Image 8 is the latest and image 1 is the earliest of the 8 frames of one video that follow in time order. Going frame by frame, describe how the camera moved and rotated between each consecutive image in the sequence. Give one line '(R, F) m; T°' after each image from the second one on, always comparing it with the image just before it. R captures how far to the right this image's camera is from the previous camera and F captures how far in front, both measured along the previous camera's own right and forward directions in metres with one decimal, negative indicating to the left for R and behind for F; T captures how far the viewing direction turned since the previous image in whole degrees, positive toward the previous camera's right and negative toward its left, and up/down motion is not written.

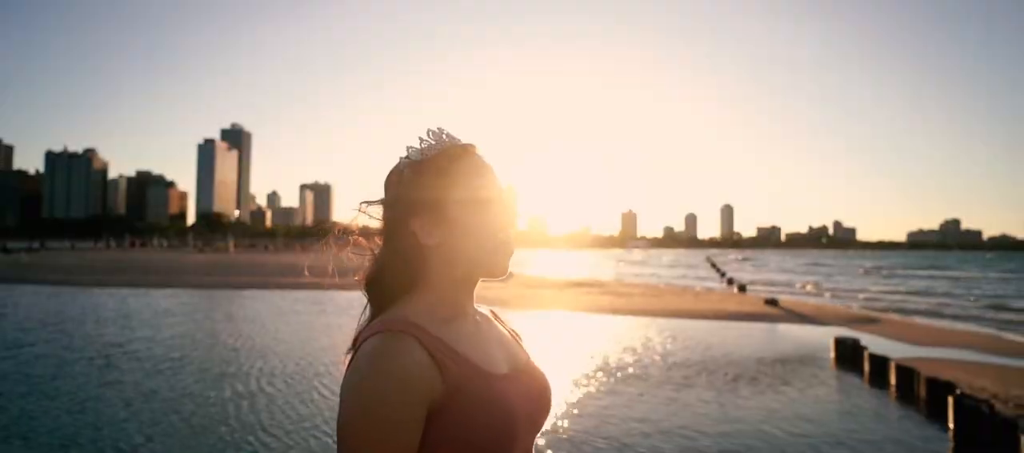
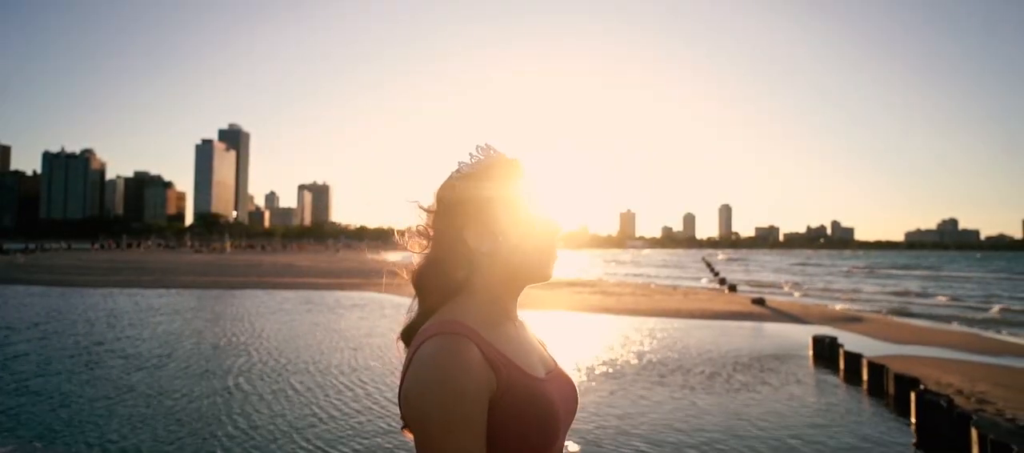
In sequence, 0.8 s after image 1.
(-0.4, -0.9) m; 0°
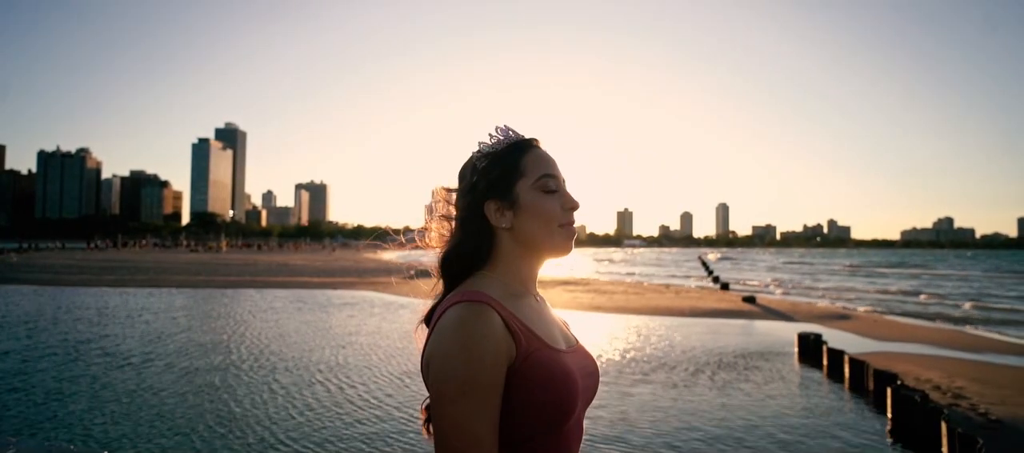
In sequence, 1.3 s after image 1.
(+0.1, -0.1) m; 0°
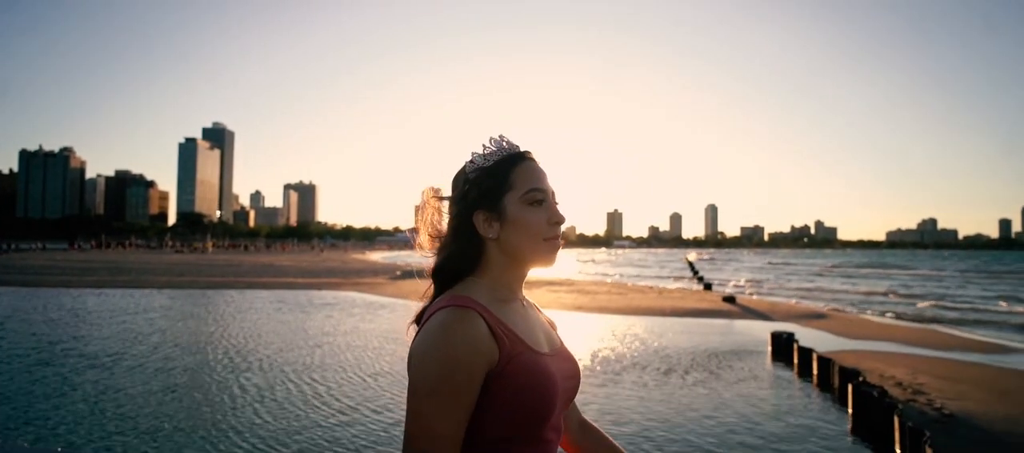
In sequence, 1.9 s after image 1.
(+0.1, -0.1) m; +1°
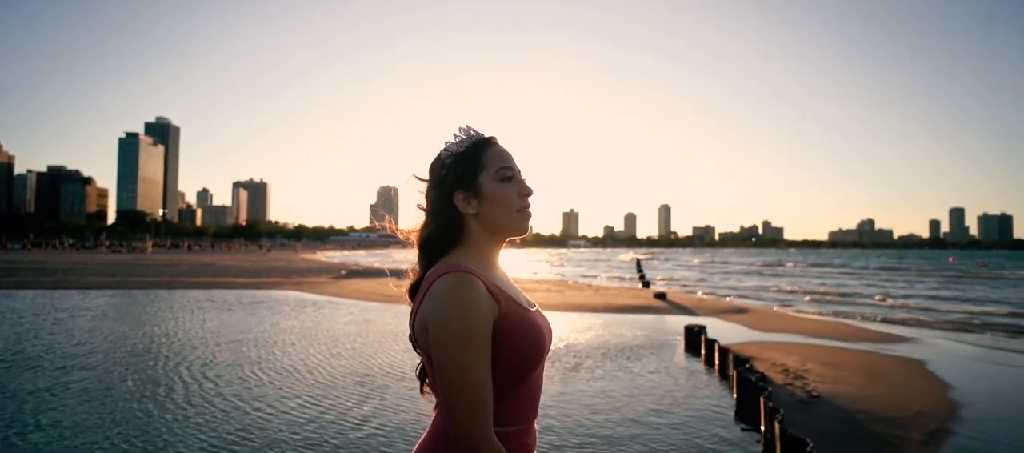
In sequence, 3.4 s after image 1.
(+0.3, -0.2) m; +4°
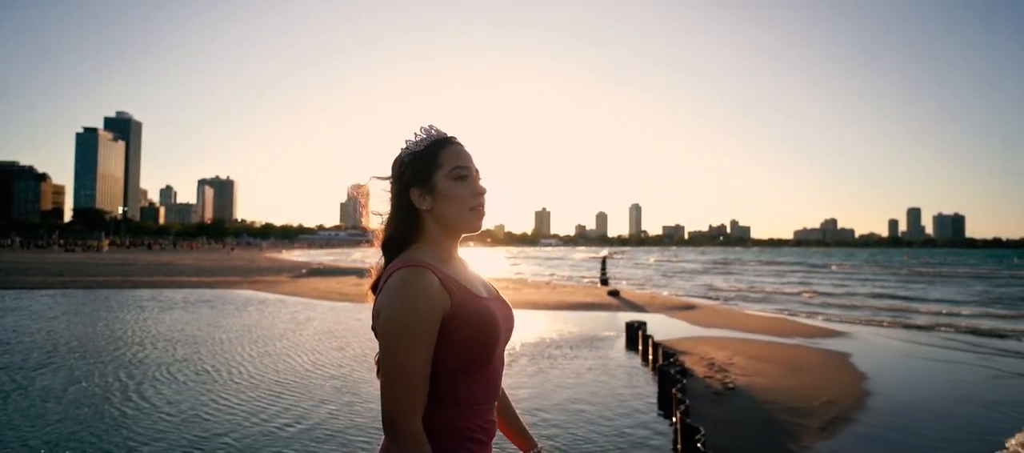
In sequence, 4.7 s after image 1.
(+0.3, 0.0) m; +2°
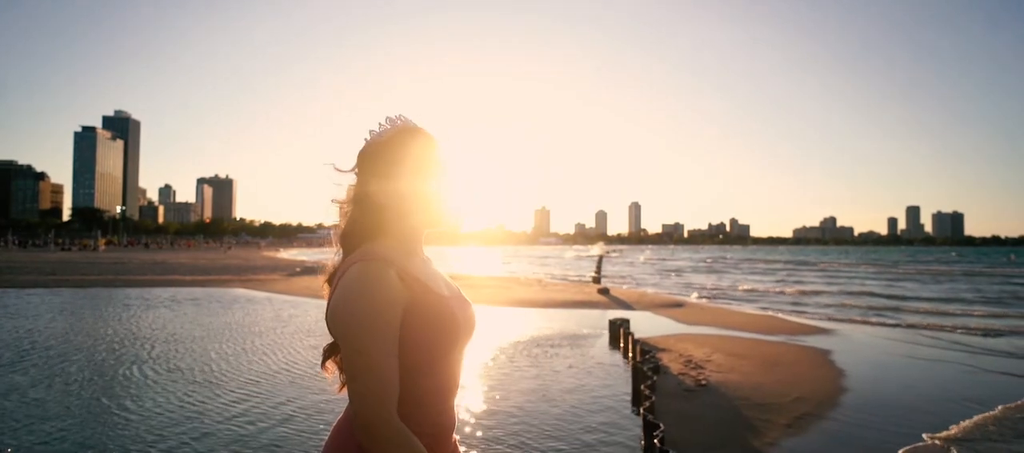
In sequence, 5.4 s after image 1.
(+0.2, 0.0) m; 0°
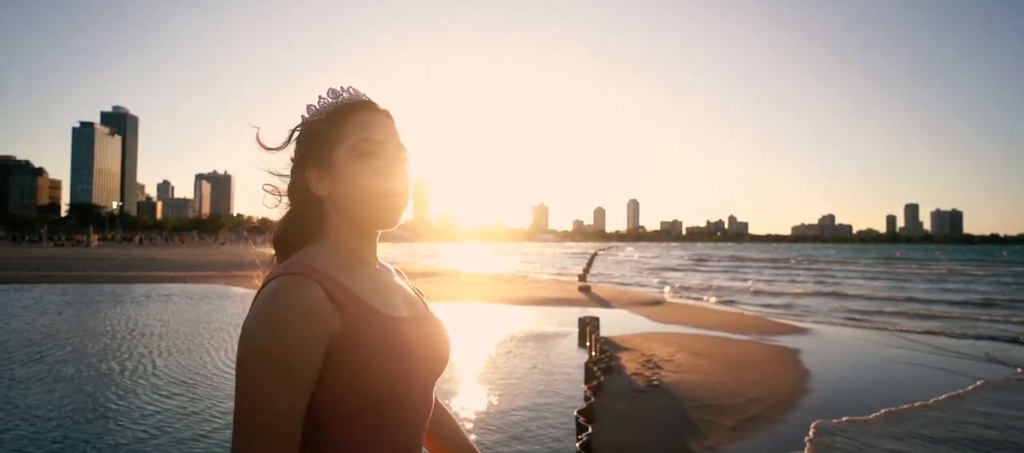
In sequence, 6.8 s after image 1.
(+0.3, +0.1) m; 0°
